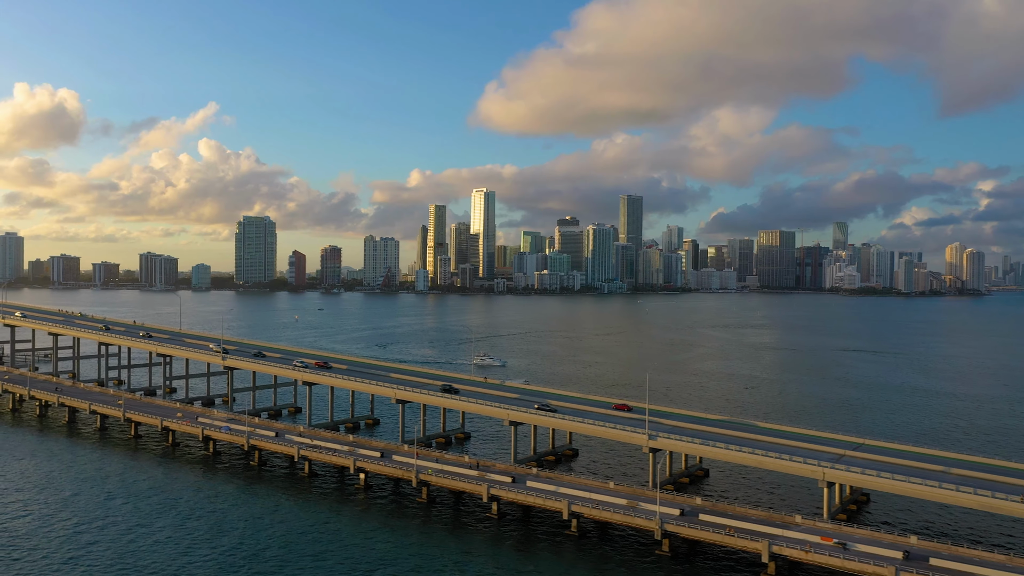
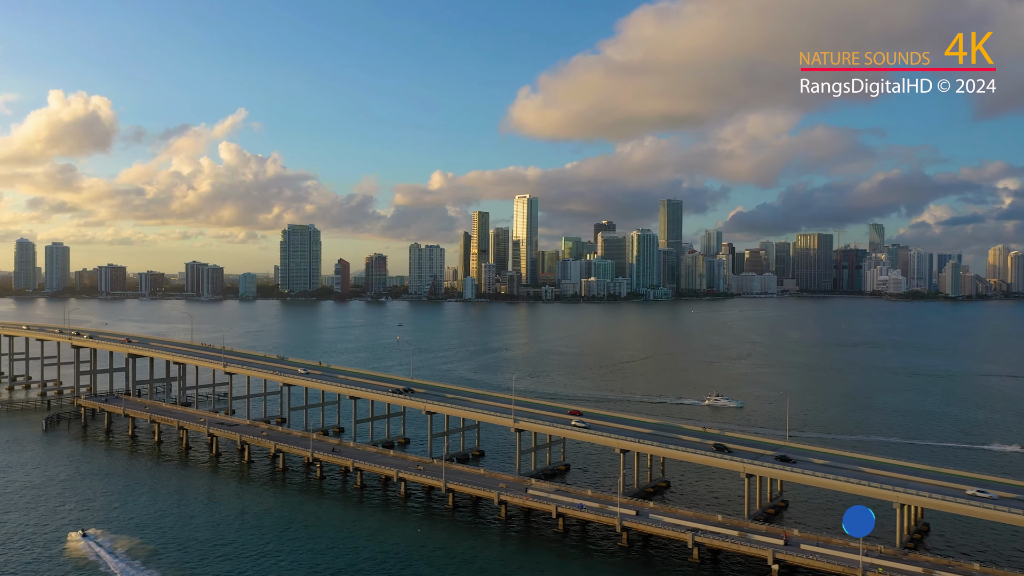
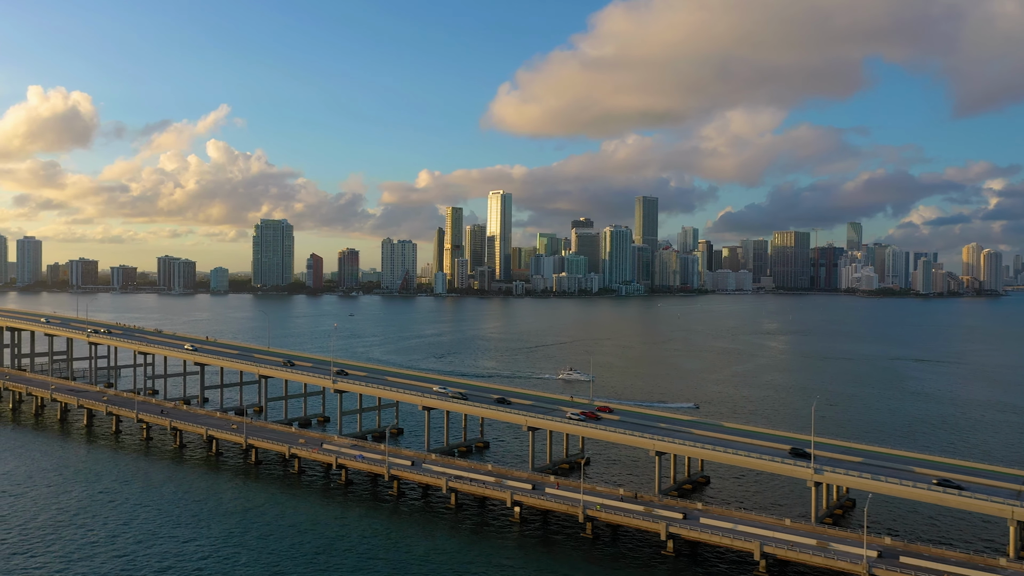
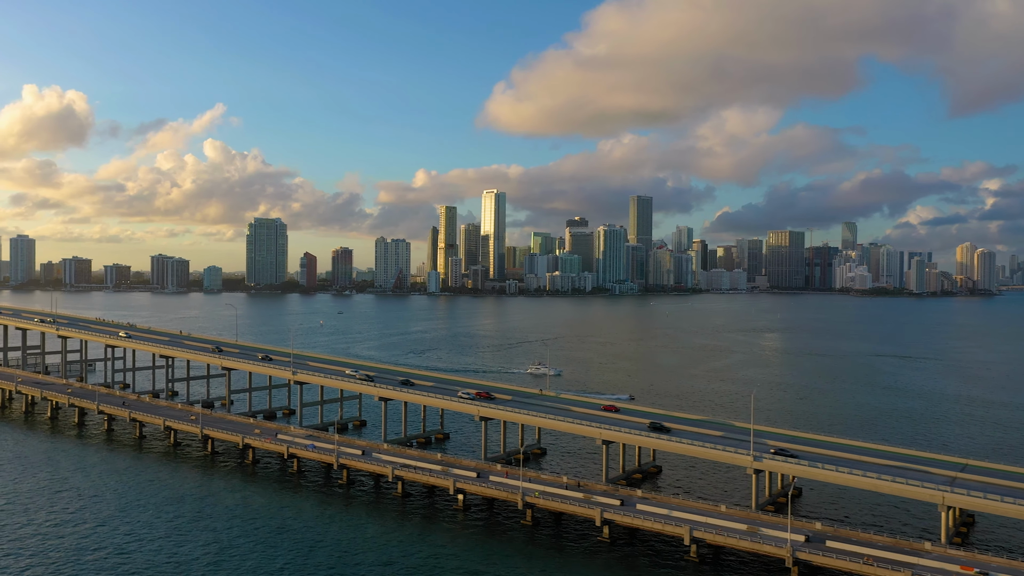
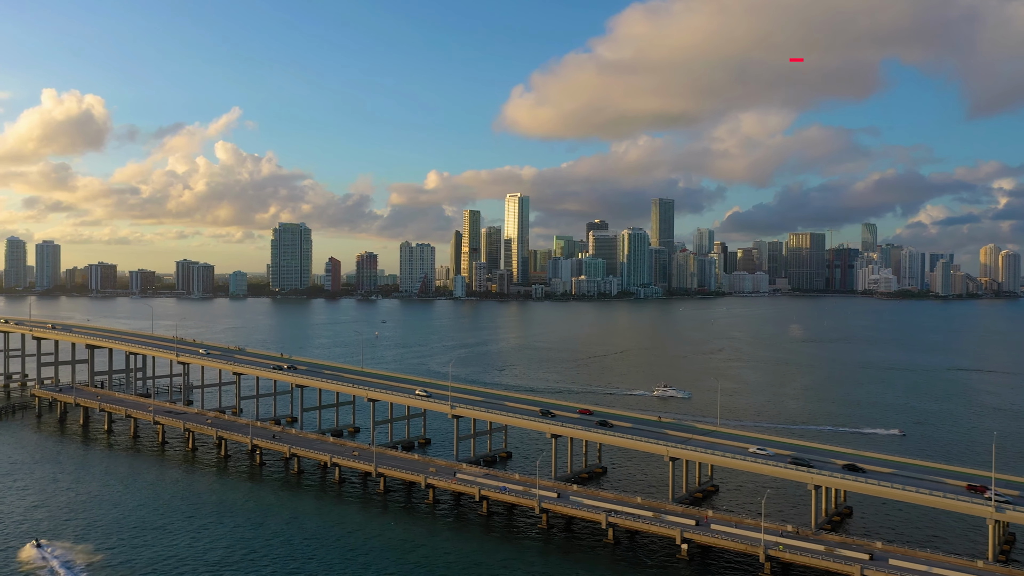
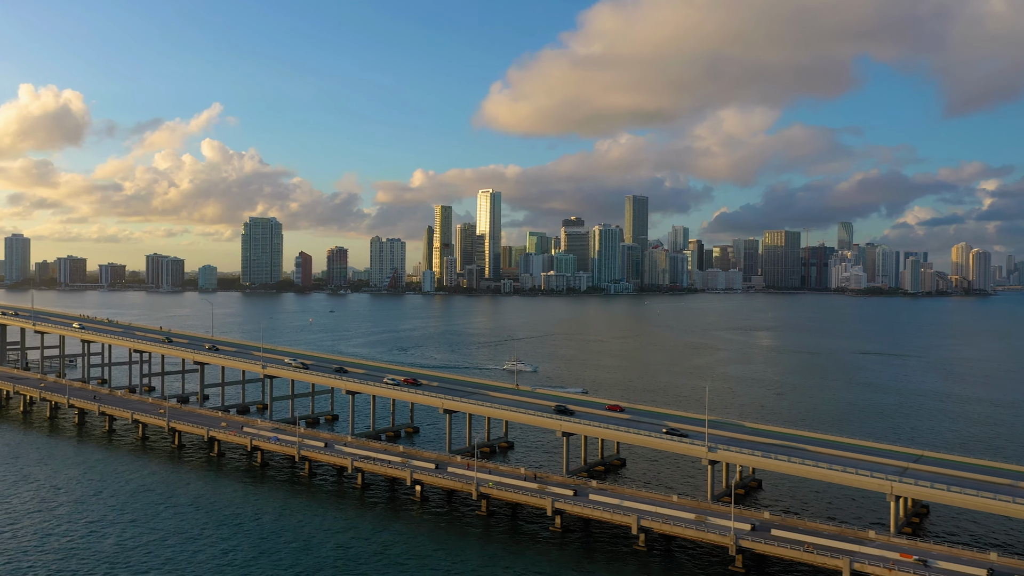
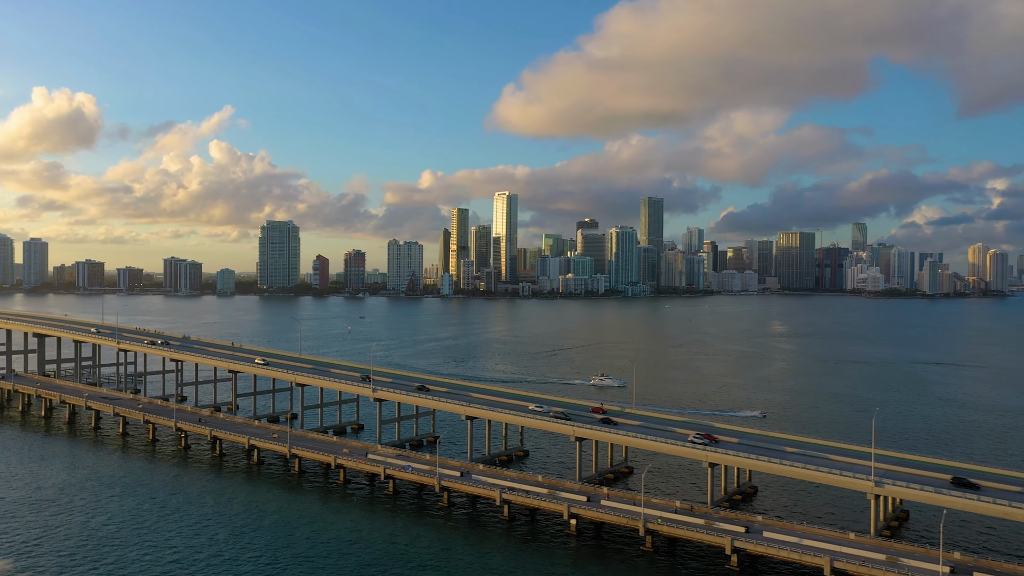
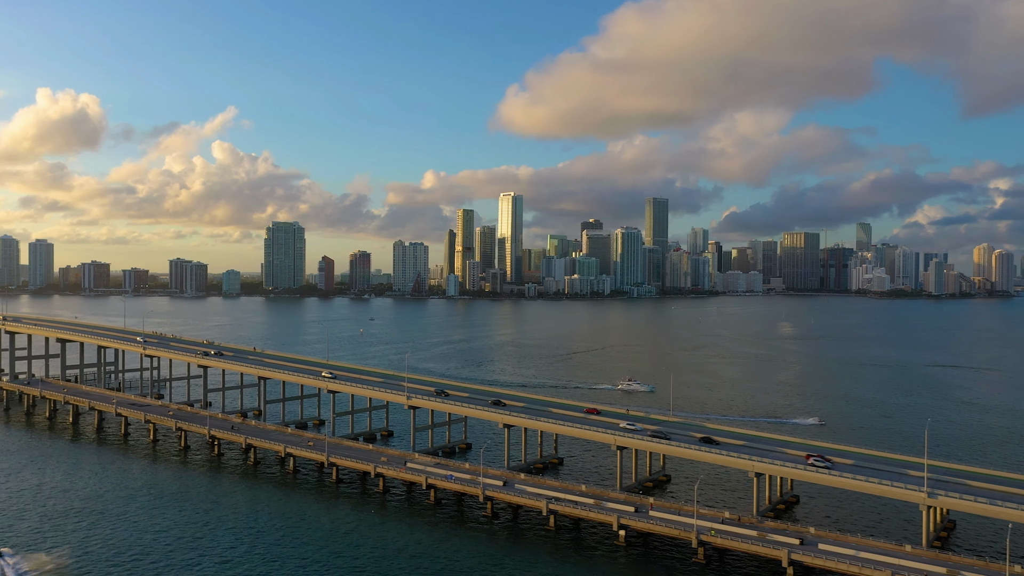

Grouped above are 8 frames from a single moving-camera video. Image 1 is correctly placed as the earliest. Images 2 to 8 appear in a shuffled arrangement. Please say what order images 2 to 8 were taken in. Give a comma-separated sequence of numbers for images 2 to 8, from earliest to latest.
6, 4, 3, 7, 8, 5, 2
